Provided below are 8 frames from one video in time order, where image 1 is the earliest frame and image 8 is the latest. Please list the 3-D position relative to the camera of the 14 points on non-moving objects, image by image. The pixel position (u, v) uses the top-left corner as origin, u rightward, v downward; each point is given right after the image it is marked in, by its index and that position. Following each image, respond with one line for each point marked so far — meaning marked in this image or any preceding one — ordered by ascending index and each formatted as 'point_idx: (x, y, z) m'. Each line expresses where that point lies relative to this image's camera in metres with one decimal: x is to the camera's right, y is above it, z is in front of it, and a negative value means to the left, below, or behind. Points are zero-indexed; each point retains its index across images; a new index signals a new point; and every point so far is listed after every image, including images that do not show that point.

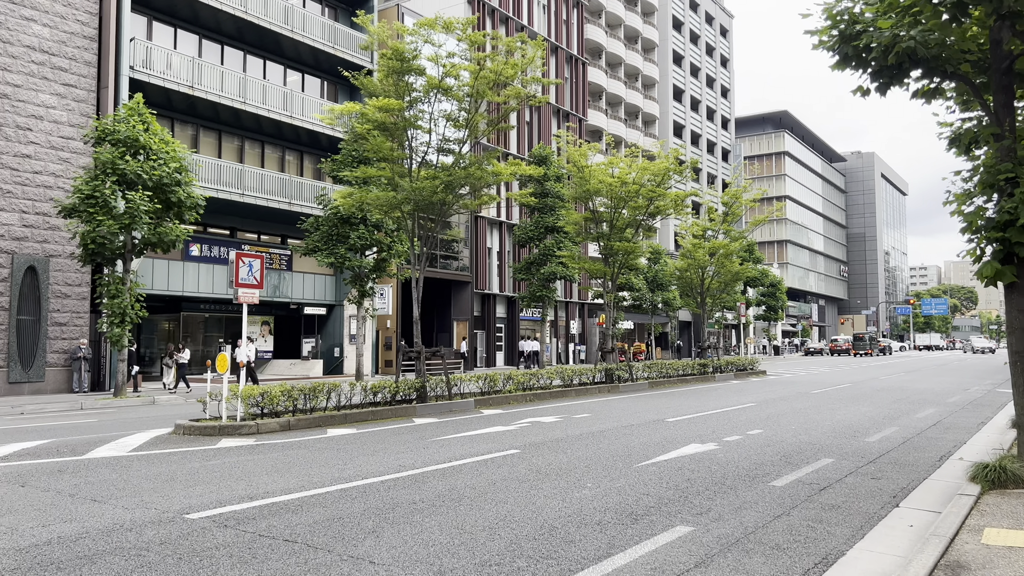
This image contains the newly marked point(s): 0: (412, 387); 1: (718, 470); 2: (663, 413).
0: (-1.7, -1.7, +13.7) m
1: (+2.2, -1.9, +8.6) m
2: (+2.6, -2.2, +14.1) m
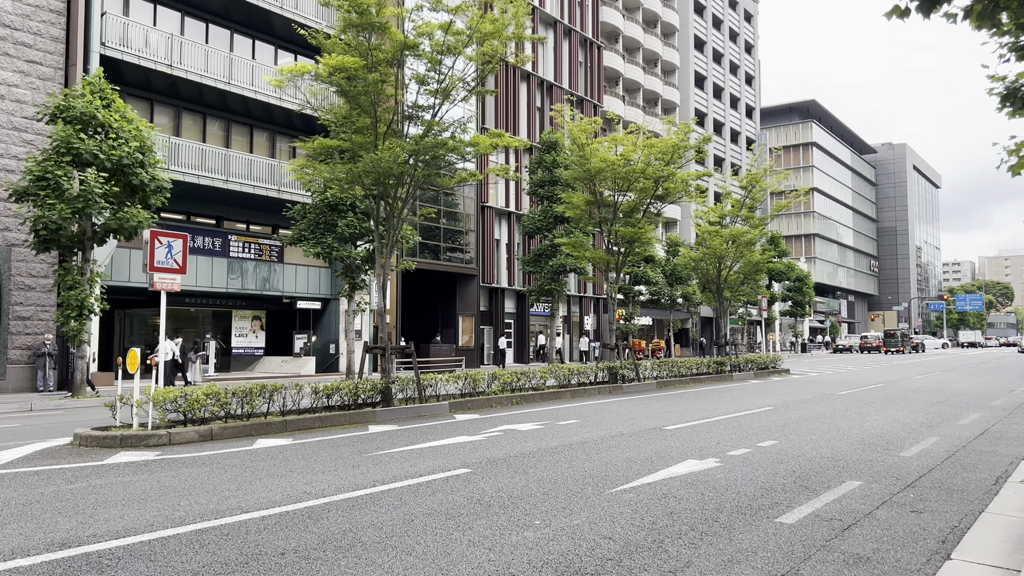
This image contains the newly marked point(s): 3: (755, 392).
0: (-2.0, -1.5, +12.0) m
1: (+1.7, -1.8, +6.8) m
2: (+2.3, -2.0, +12.3) m
3: (+5.6, -2.4, +18.5) m
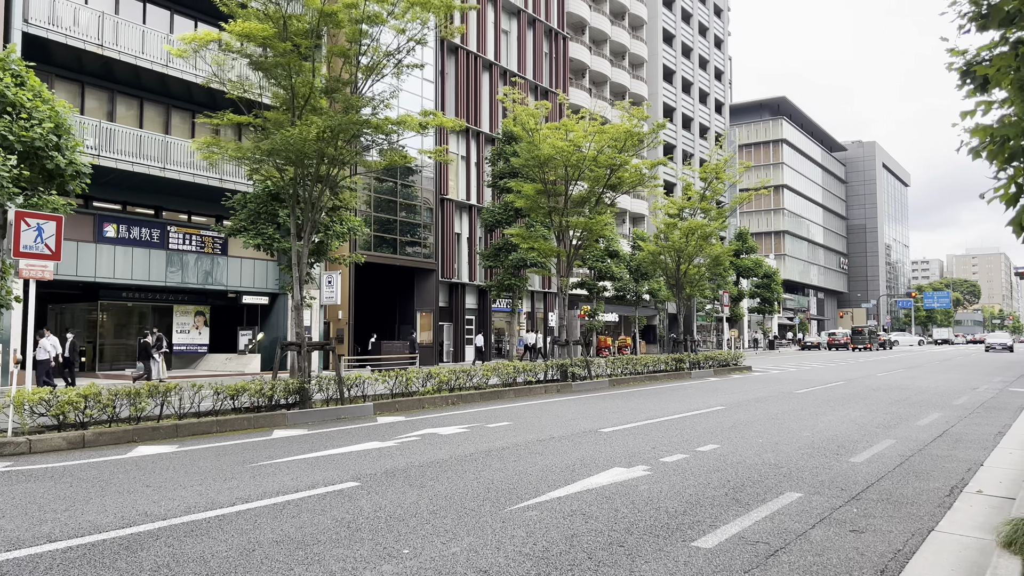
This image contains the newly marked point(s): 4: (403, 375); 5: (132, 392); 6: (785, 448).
0: (-3.0, -1.4, +11.0) m
1: (+0.9, -1.7, +5.9) m
2: (+1.3, -1.9, +11.4) m
3: (+4.4, -2.3, +17.8) m
4: (-1.8, -1.4, +12.8) m
5: (-4.3, -1.2, +9.1) m
6: (+3.1, -1.8, +9.1) m
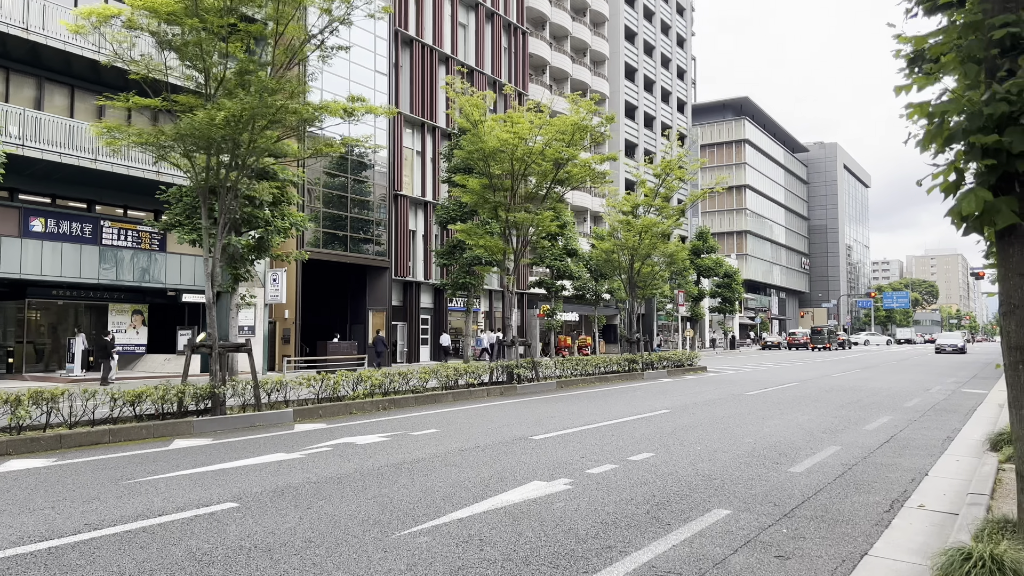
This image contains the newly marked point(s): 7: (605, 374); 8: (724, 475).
0: (-4.0, -1.4, +10.2) m
1: (+0.1, -1.6, +5.3) m
2: (+0.4, -1.8, +10.8) m
3: (+3.2, -2.2, +17.3) m
4: (-2.8, -1.4, +12.1) m
5: (-5.2, -1.1, +8.2) m
6: (+2.3, -1.8, +8.6) m
7: (+2.3, -2.1, +19.8) m
8: (+2.0, -1.8, +7.6) m
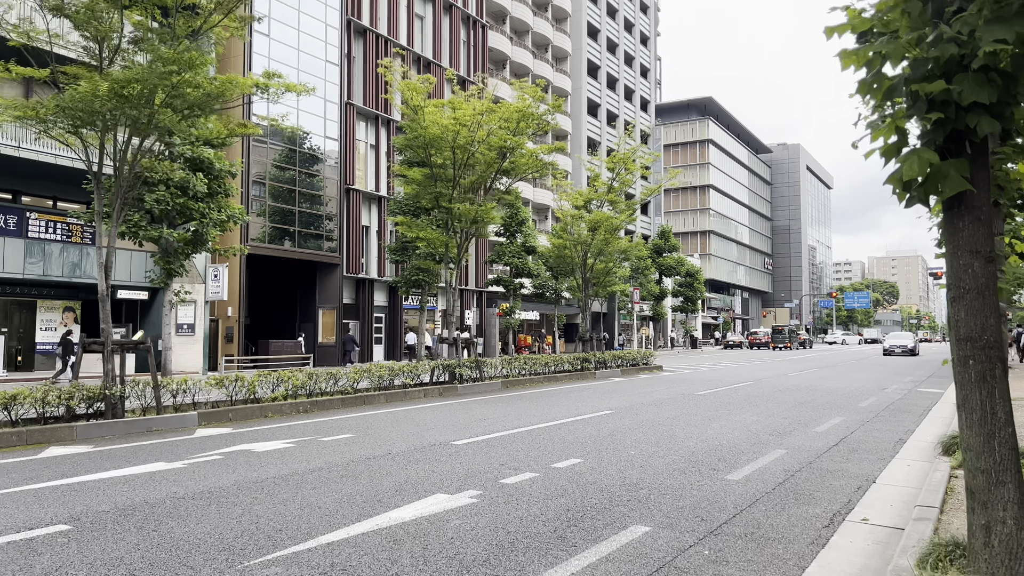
0: (-4.9, -1.2, +9.2) m
1: (-0.6, -1.5, +4.5) m
2: (-0.6, -1.7, +10.0) m
3: (+2.0, -2.1, +16.6) m
4: (-3.7, -1.3, +11.2) m
5: (-6.0, -1.0, +7.2) m
6: (+1.4, -1.7, +7.8) m
7: (+1.0, -2.1, +19.1) m
8: (+1.2, -1.7, +6.8) m
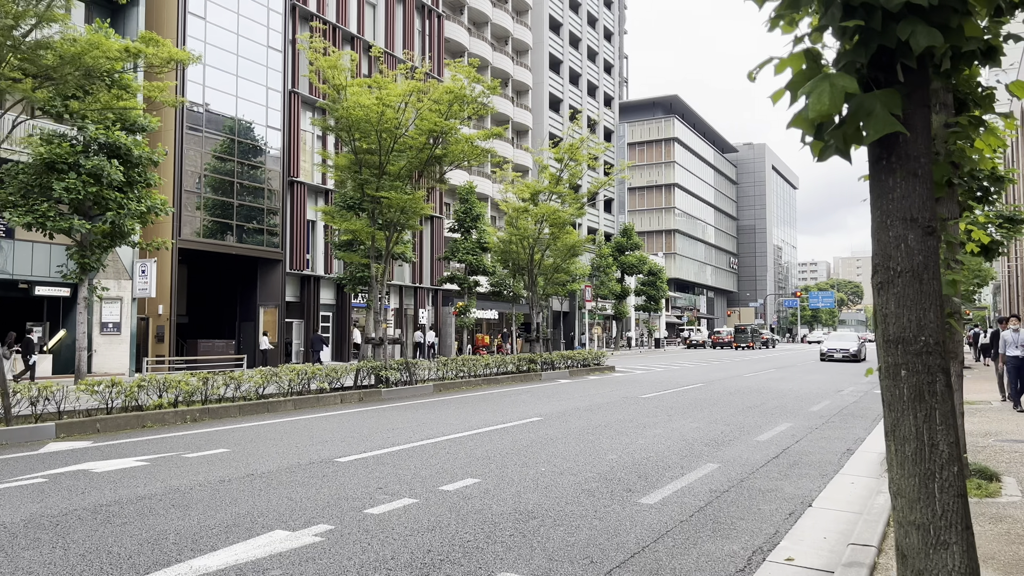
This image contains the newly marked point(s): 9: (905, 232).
0: (-5.9, -1.2, +7.9) m
1: (-1.4, -1.5, +3.3) m
2: (-1.6, -1.7, +8.9) m
3: (+0.7, -2.1, +15.5) m
4: (-4.8, -1.2, +9.9) m
5: (-6.9, -1.0, +5.9) m
6: (+0.4, -1.7, +6.8) m
7: (-0.4, -2.0, +18.0) m
8: (+0.3, -1.6, +5.7) m
9: (+1.3, +0.2, +2.7) m
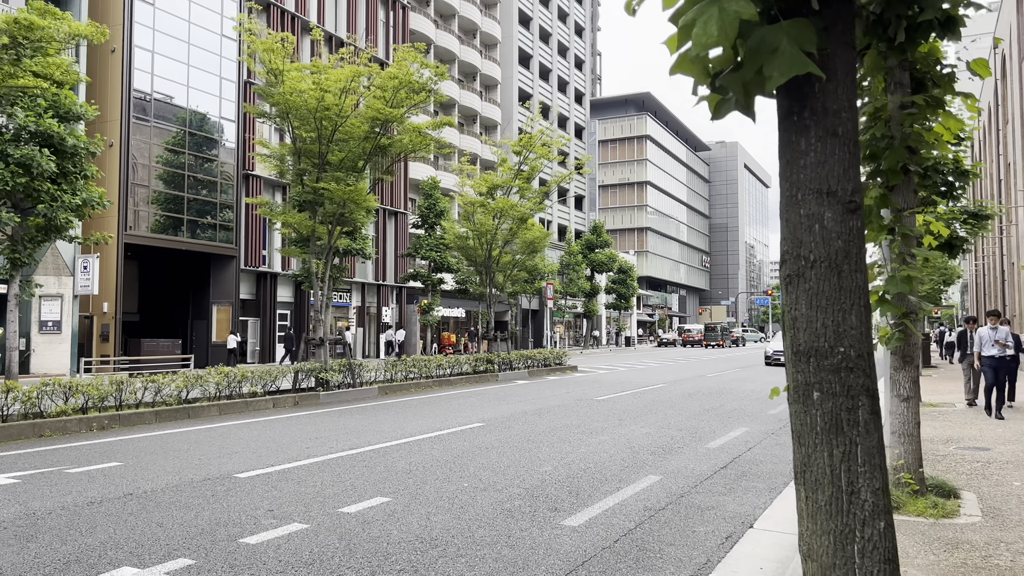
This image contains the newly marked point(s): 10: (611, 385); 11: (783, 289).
0: (-6.6, -1.1, +7.1) m
1: (-2.0, -1.5, +2.6) m
2: (-2.3, -1.6, +8.1) m
3: (-0.2, -2.0, +14.9) m
4: (-5.6, -1.1, +9.1) m
5: (-7.5, -0.9, +5.0) m
6: (-0.2, -1.6, +6.1) m
7: (-1.4, -1.9, +17.3) m
8: (-0.4, -1.6, +5.1) m
9: (+0.8, +0.2, +2.0) m
10: (+2.2, -2.2, +18.1) m
11: (+0.7, 0.0, +2.1) m
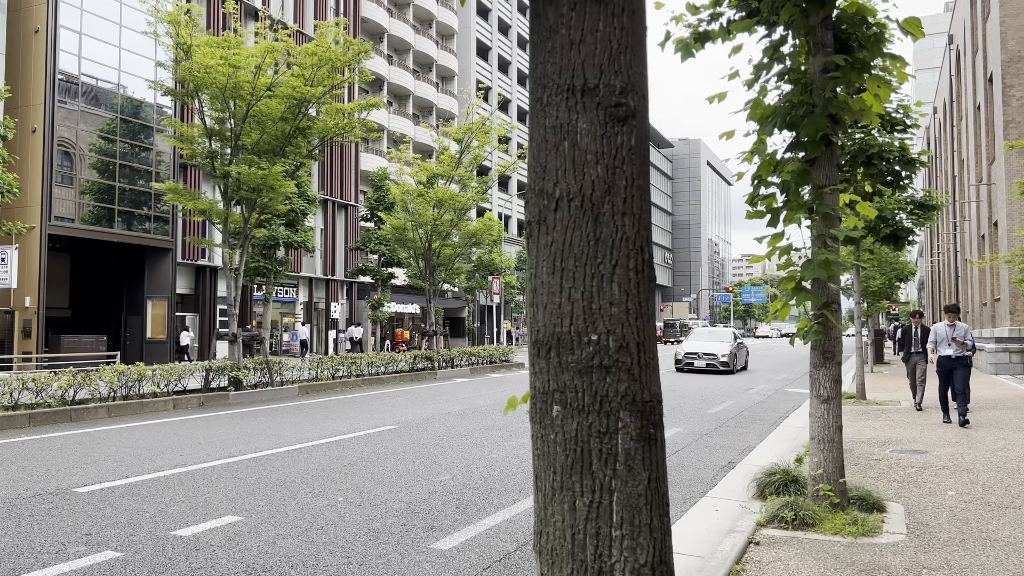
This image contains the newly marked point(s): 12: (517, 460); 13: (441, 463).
0: (-7.5, -1.0, +6.0) m
1: (-2.7, -1.4, +1.7) m
2: (-3.3, -1.5, +7.2) m
3: (-1.4, -1.9, +14.1) m
4: (-6.5, -1.0, +8.1) m
5: (-8.3, -0.8, +3.9) m
6: (-1.1, -1.5, +5.3) m
7: (-2.7, -1.8, +16.4) m
8: (-1.2, -1.5, +4.3) m
9: (+0.1, +0.3, +1.3) m
10: (+0.9, -2.1, +17.4) m
11: (0.0, +0.1, +1.3) m
12: (+0.1, -1.7, +7.9) m
13: (-0.6, -1.6, +7.5) m
